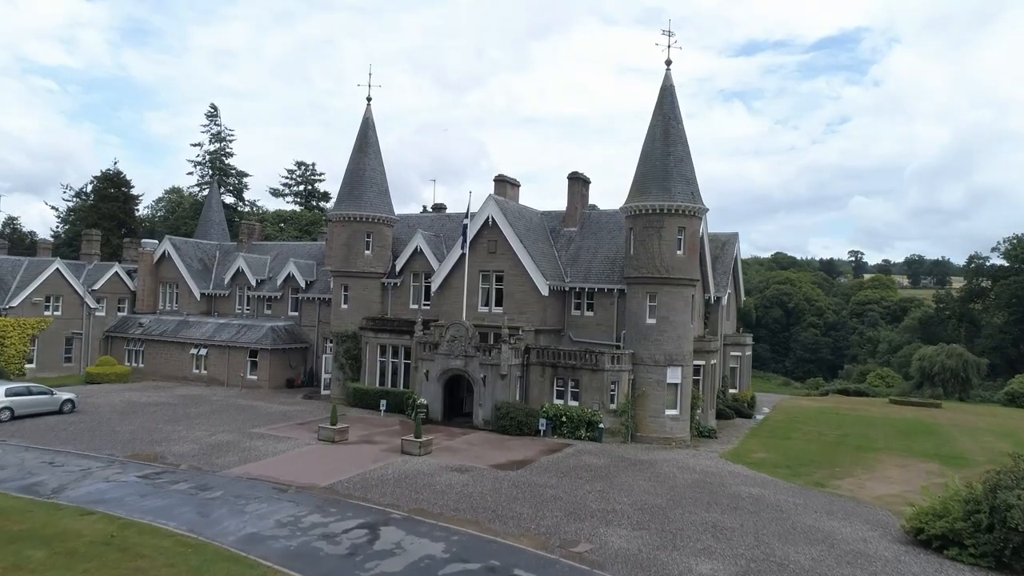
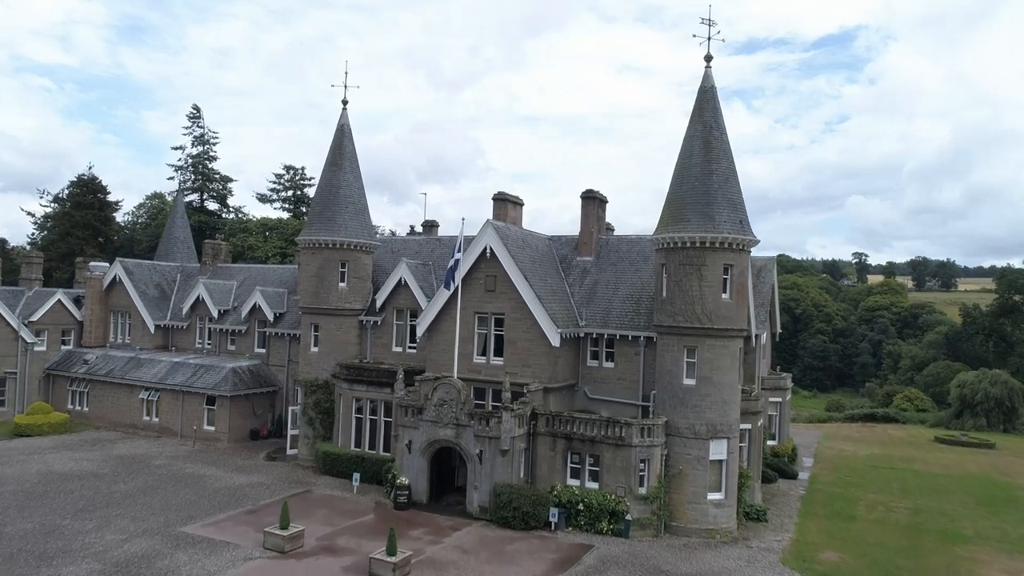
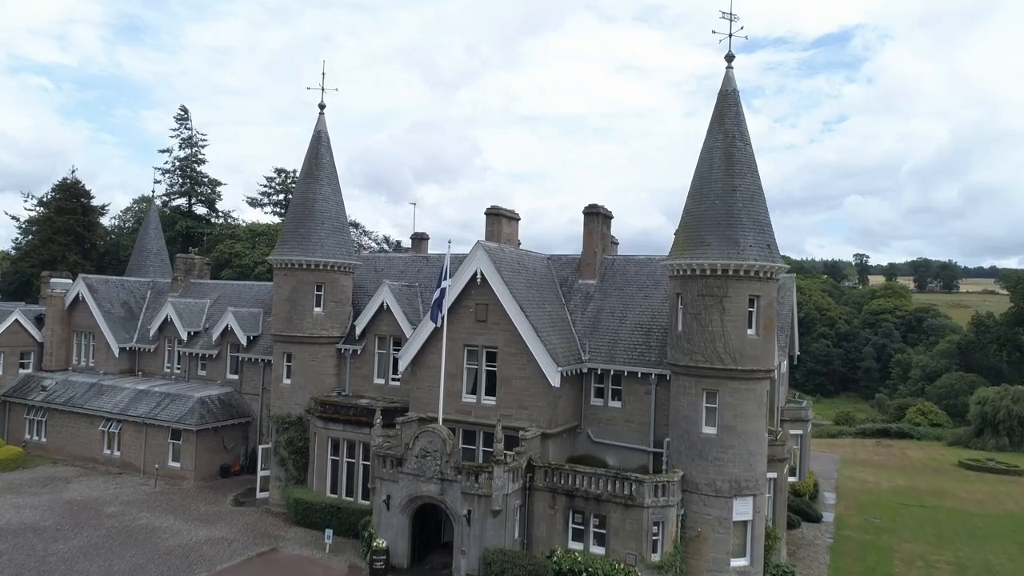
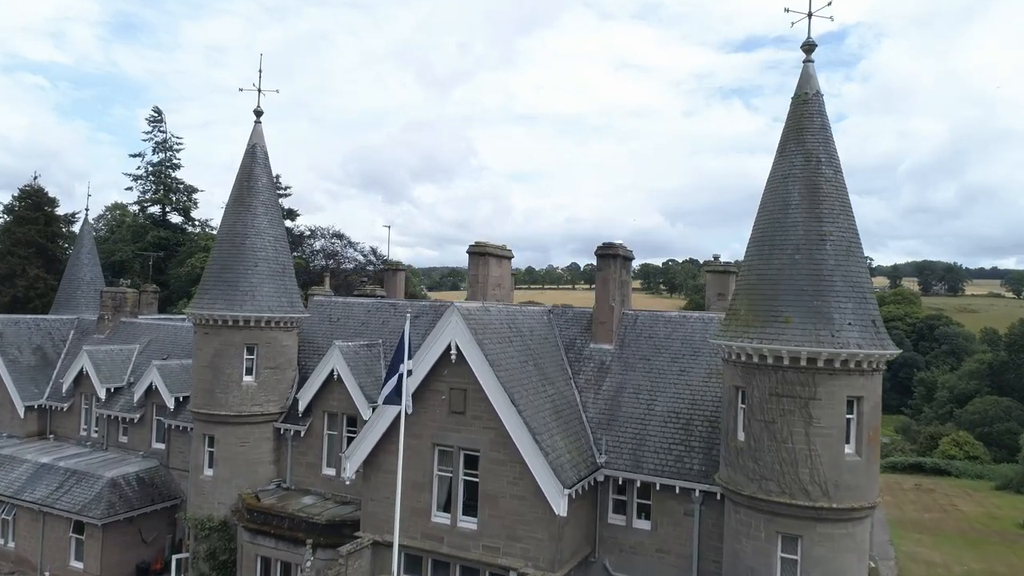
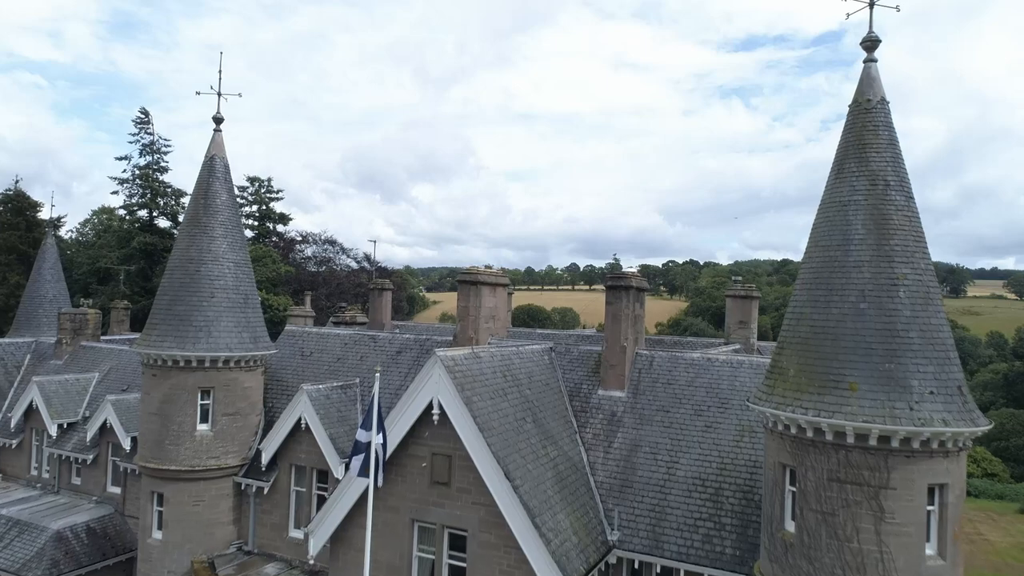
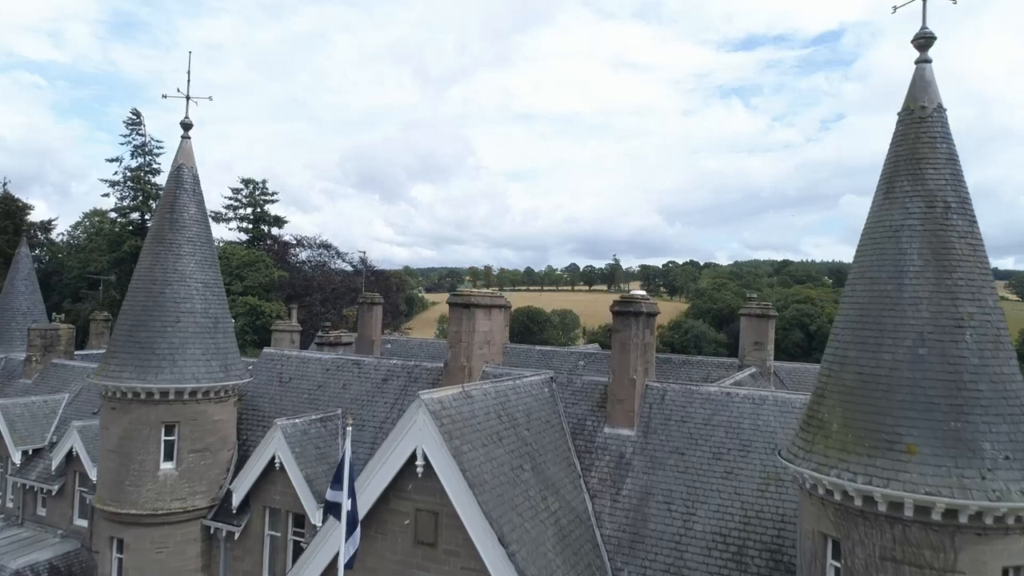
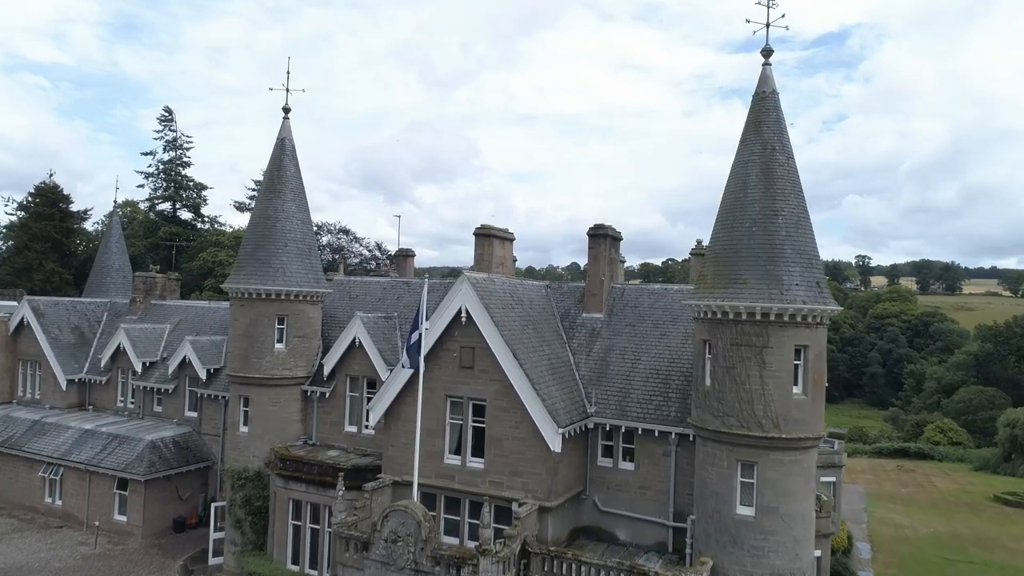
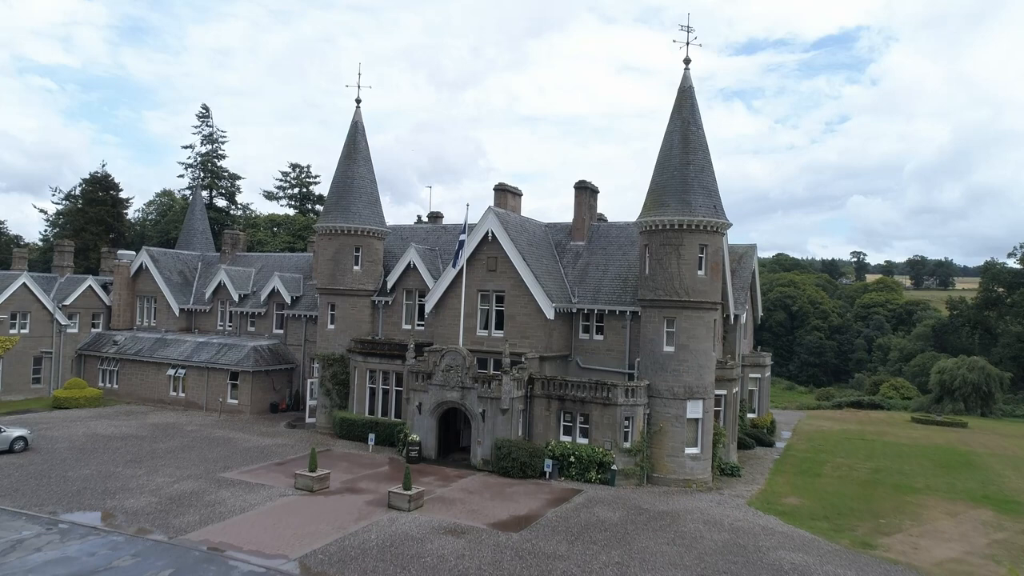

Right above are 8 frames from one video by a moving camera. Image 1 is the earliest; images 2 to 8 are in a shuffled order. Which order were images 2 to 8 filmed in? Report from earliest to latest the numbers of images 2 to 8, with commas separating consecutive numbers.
8, 2, 3, 7, 4, 5, 6
